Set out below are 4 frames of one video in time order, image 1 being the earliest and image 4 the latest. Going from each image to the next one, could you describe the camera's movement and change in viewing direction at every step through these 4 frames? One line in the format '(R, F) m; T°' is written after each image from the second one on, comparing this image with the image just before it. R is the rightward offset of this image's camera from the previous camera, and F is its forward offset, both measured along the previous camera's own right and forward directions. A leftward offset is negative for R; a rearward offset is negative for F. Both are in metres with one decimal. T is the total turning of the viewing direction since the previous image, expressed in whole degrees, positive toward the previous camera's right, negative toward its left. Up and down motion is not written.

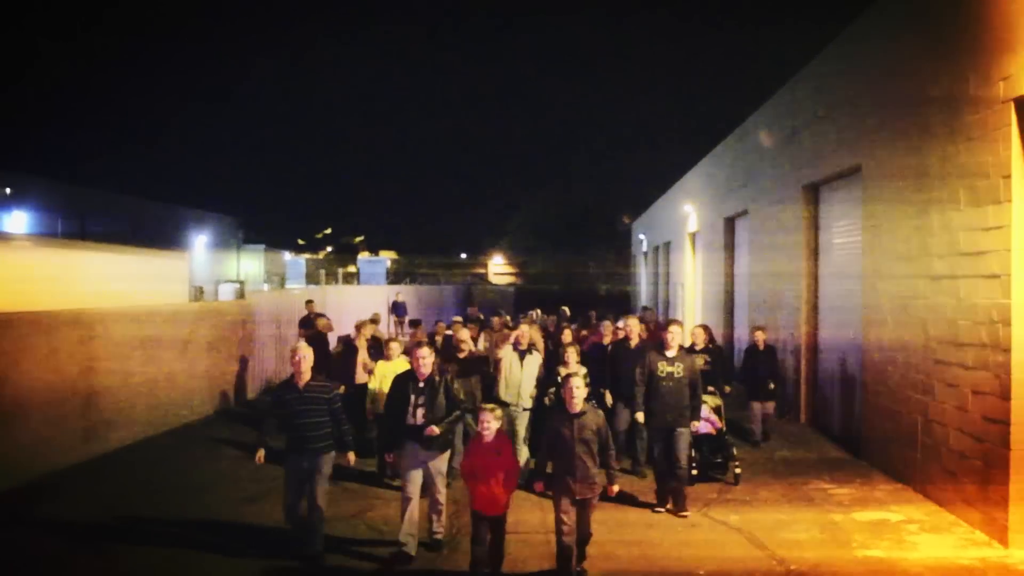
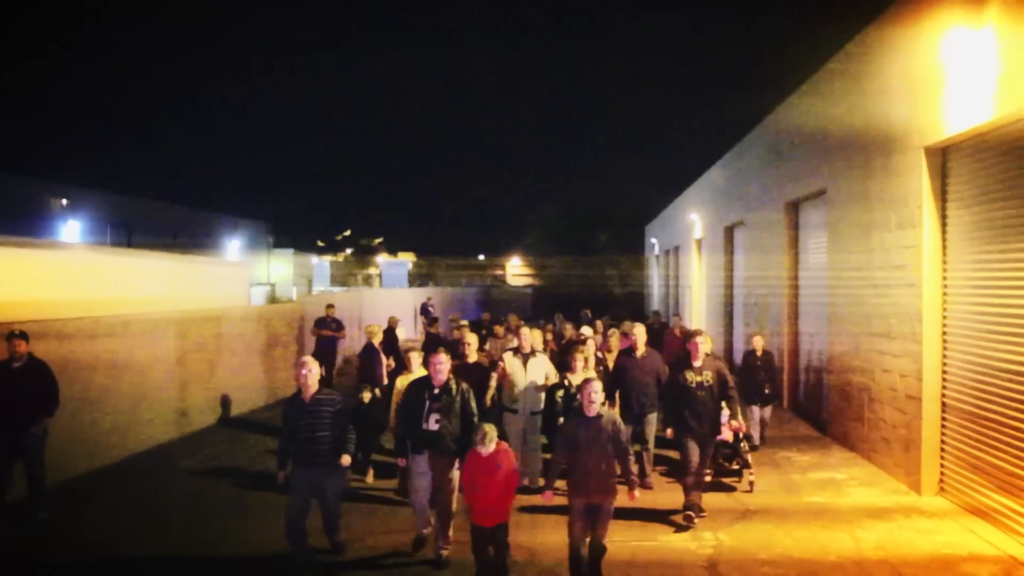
(-0.1, -2.1) m; -1°
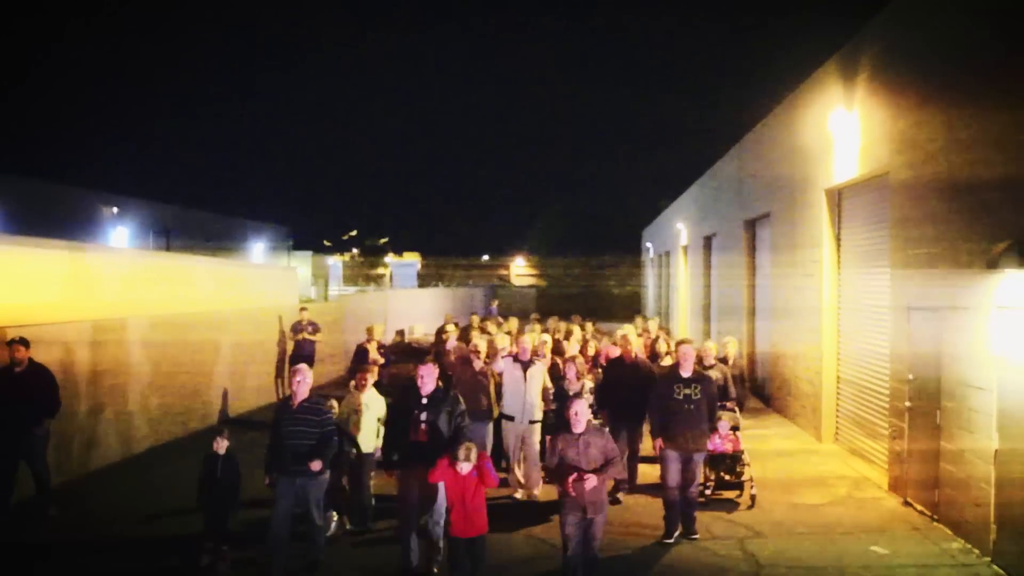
(-0.1, -3.3) m; 0°
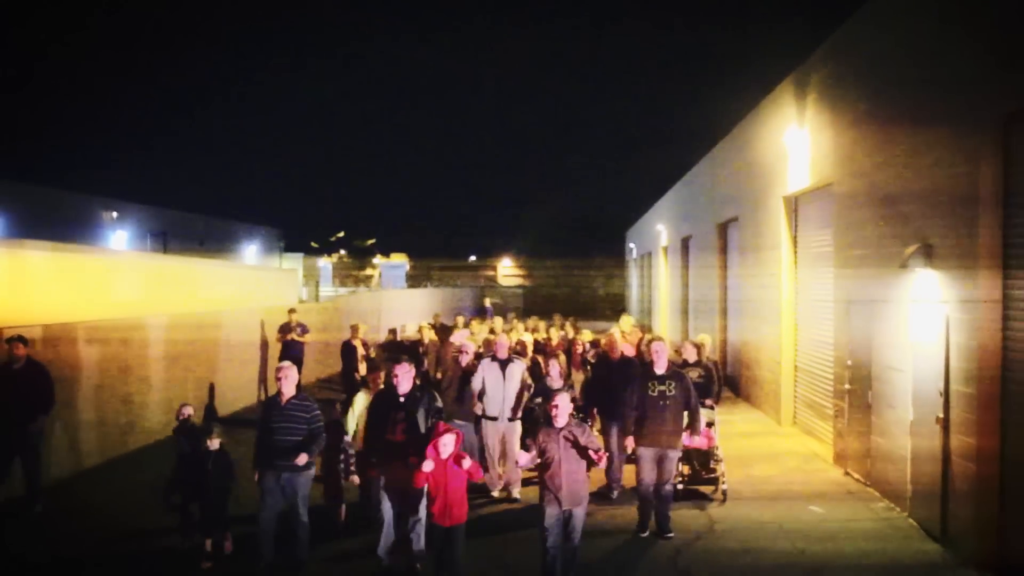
(0.0, -1.2) m; +1°
